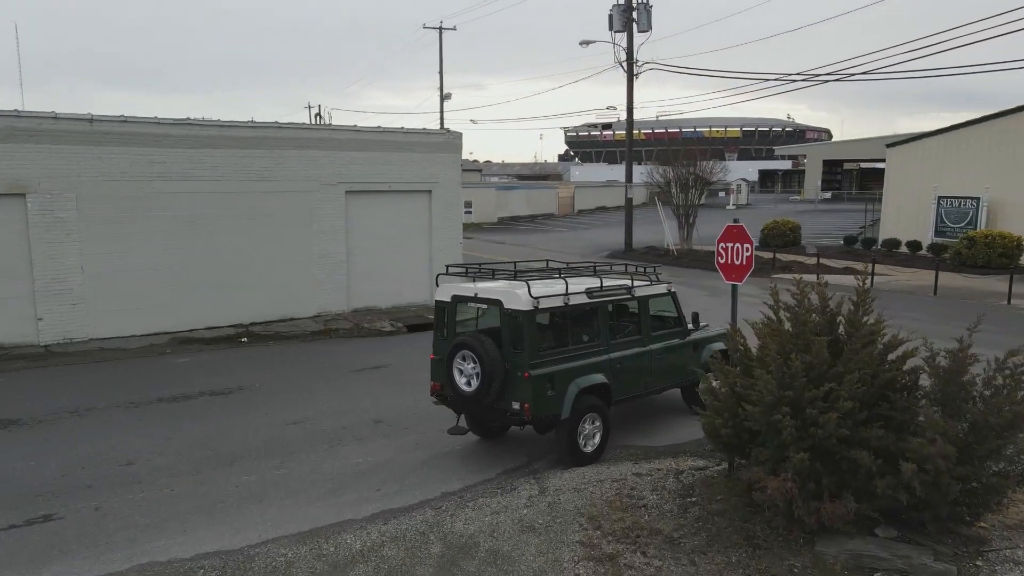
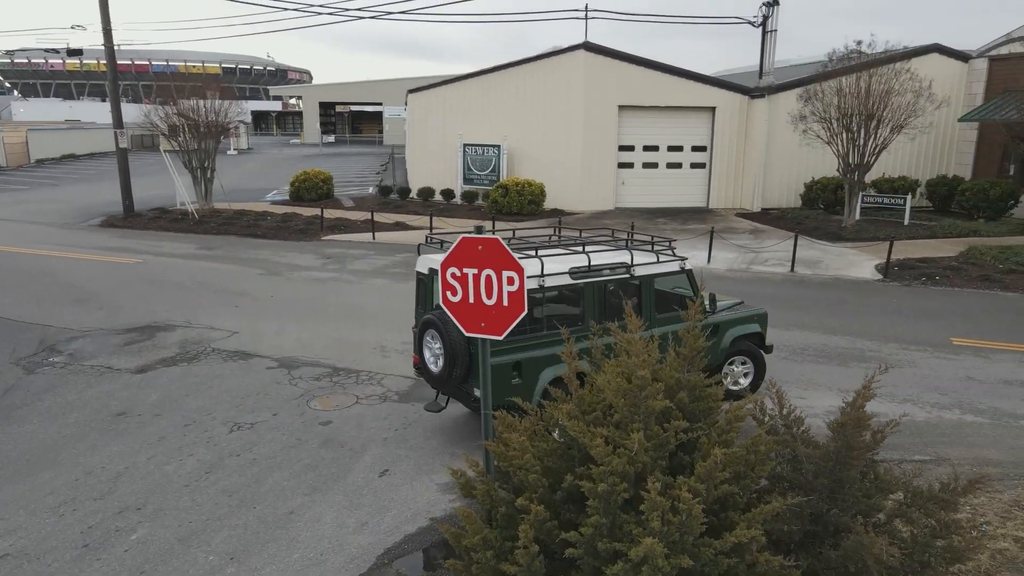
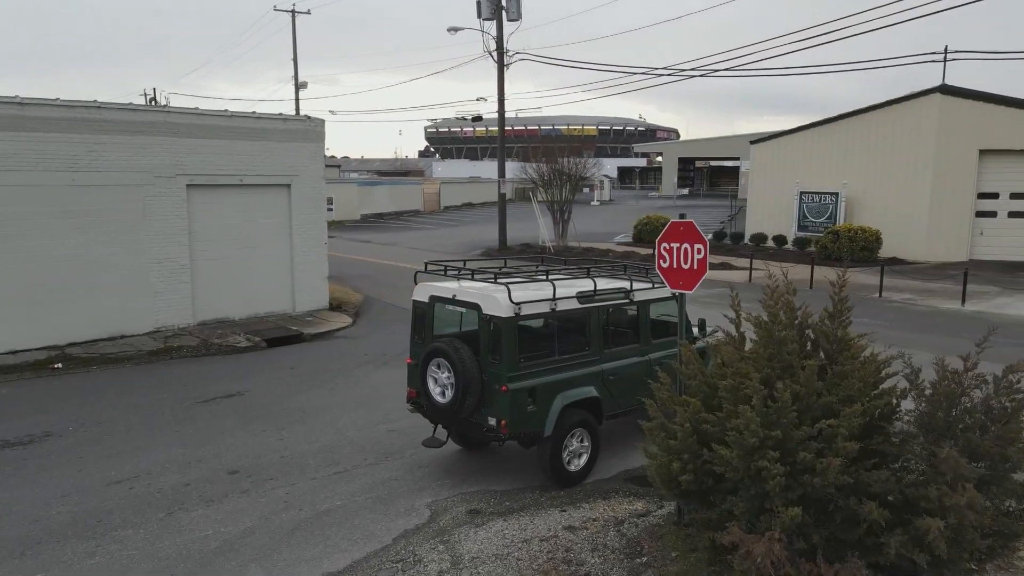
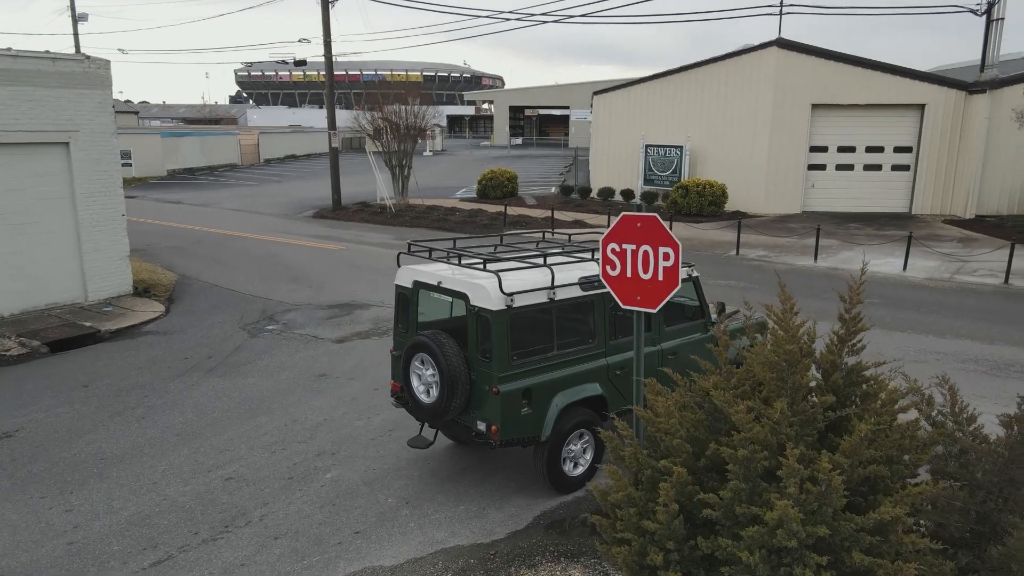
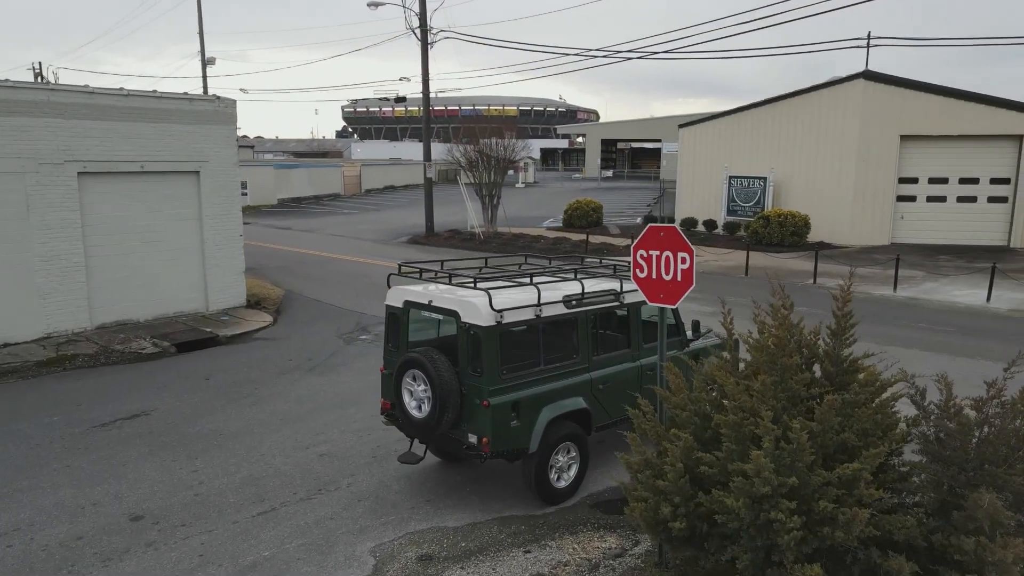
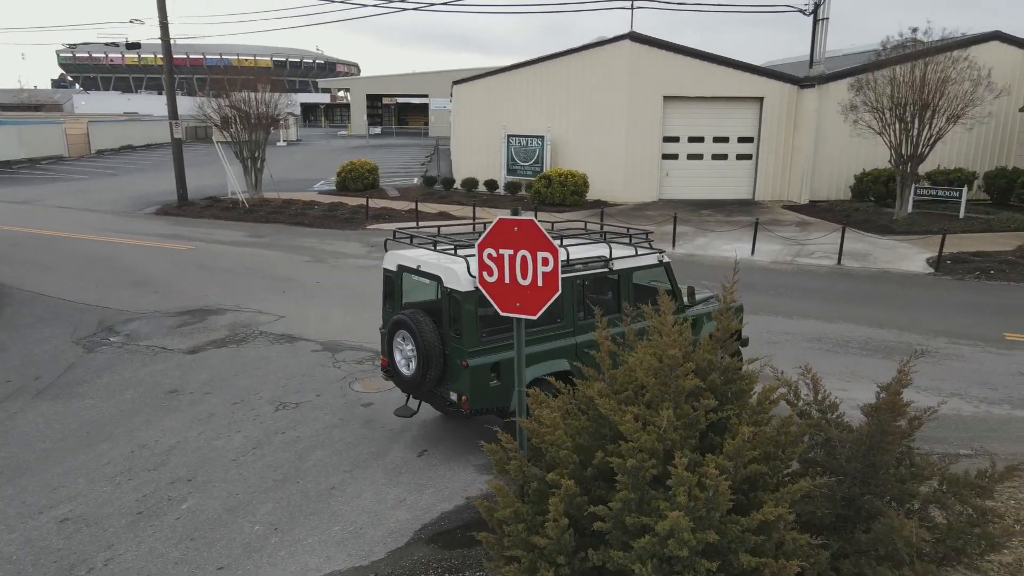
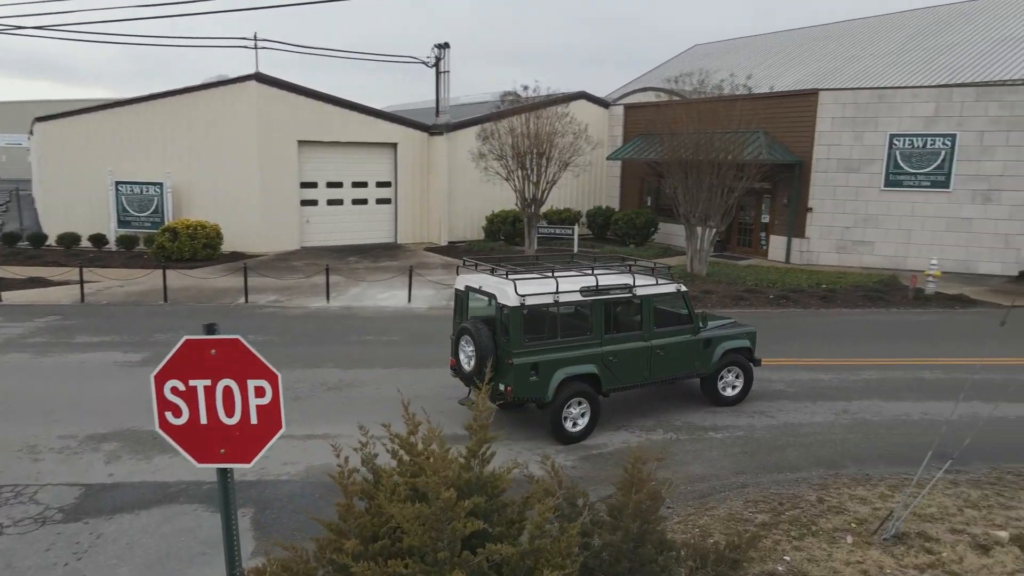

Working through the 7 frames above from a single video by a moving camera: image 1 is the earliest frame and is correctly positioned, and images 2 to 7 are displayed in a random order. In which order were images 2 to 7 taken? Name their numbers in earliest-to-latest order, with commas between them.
3, 5, 4, 6, 2, 7
